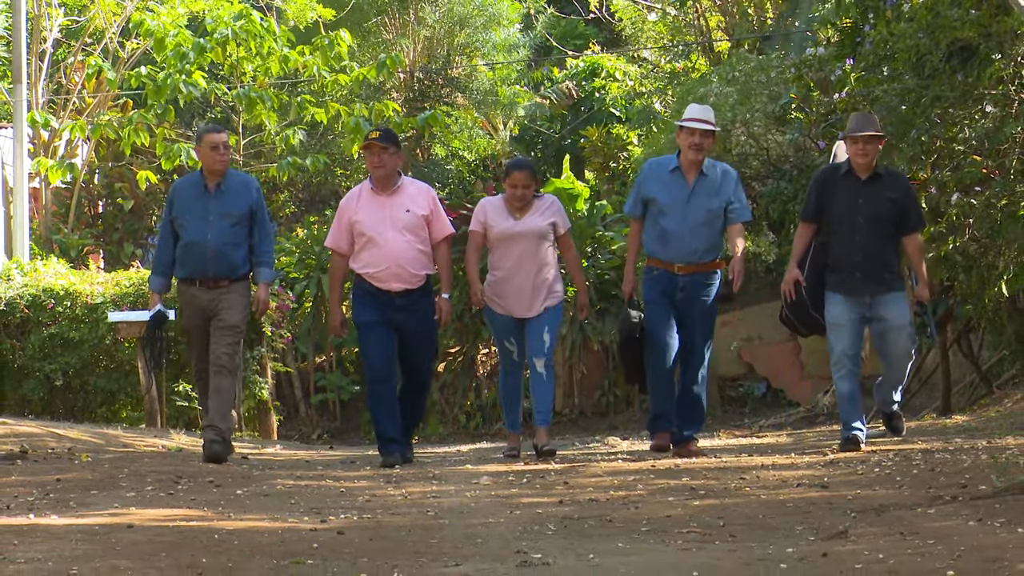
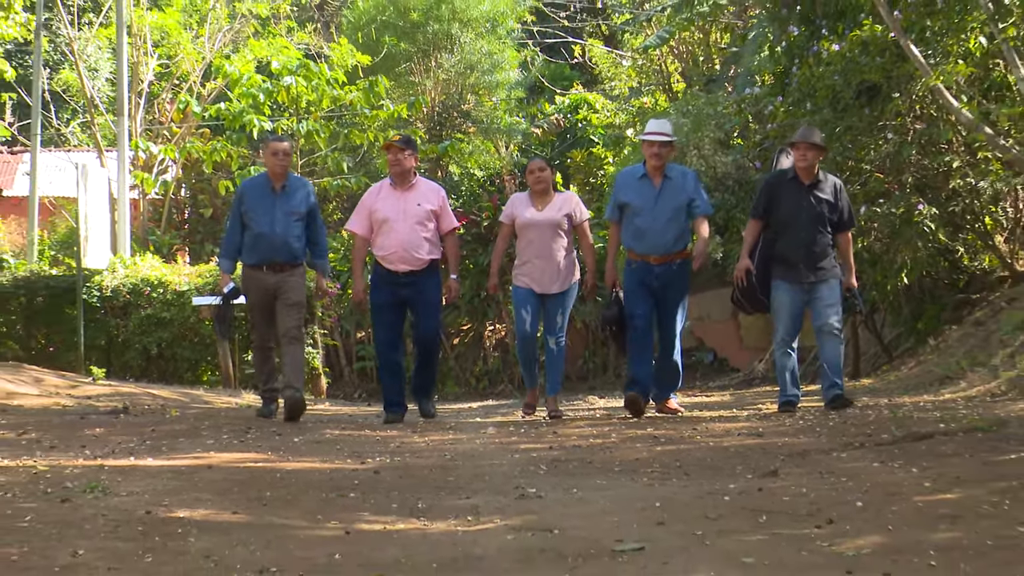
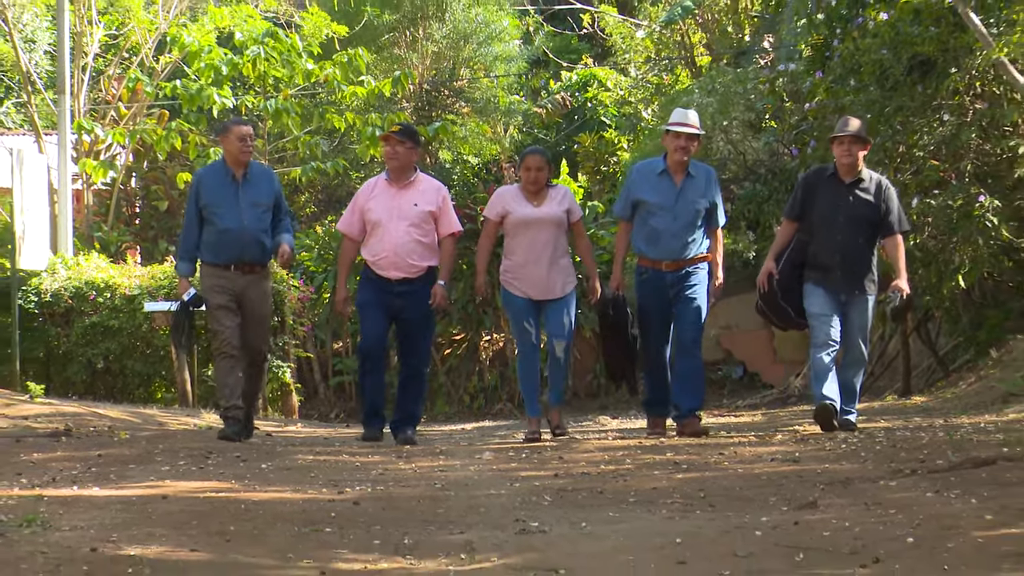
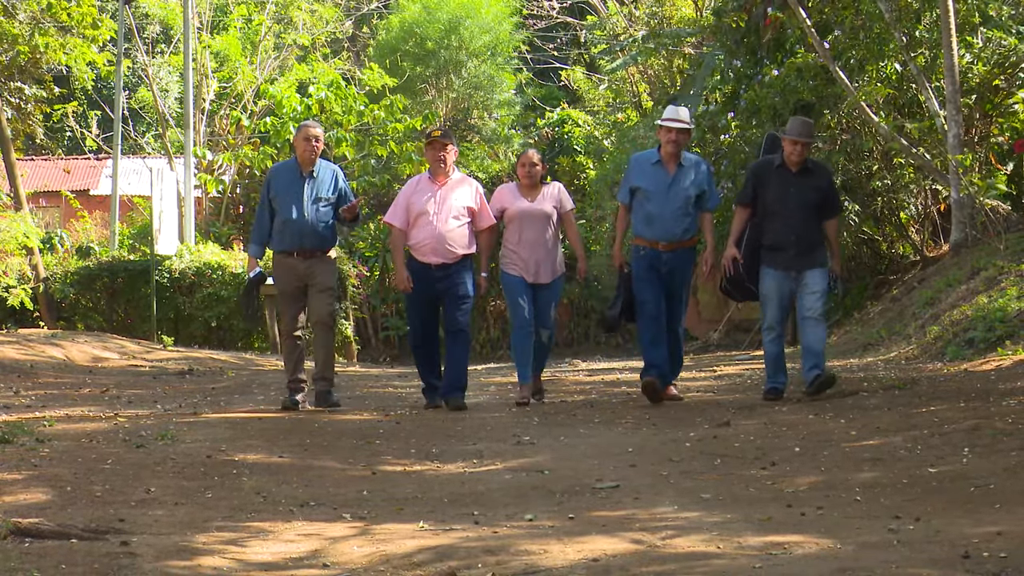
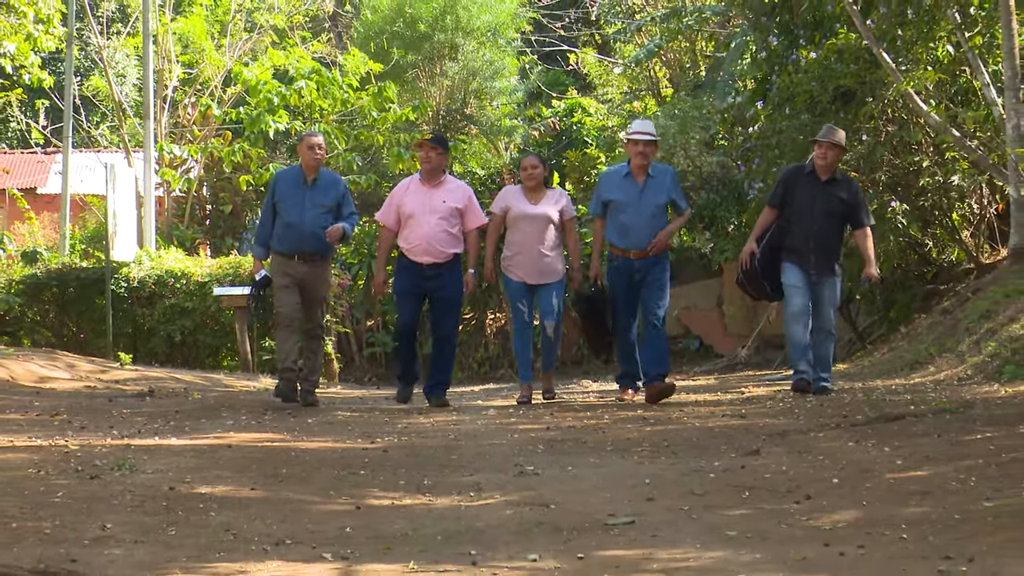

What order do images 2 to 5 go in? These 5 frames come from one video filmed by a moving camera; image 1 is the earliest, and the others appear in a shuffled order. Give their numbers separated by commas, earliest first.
3, 2, 5, 4
